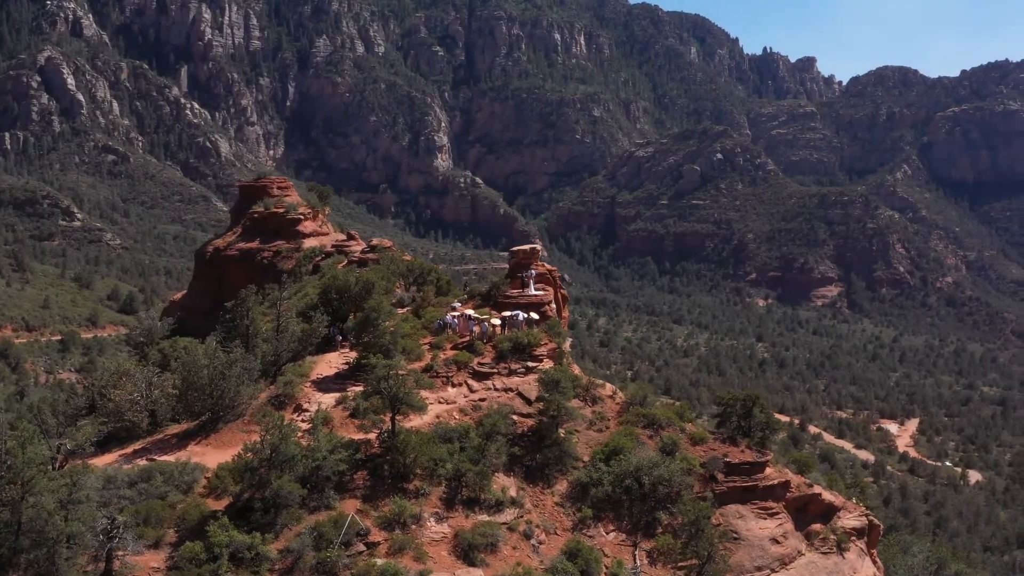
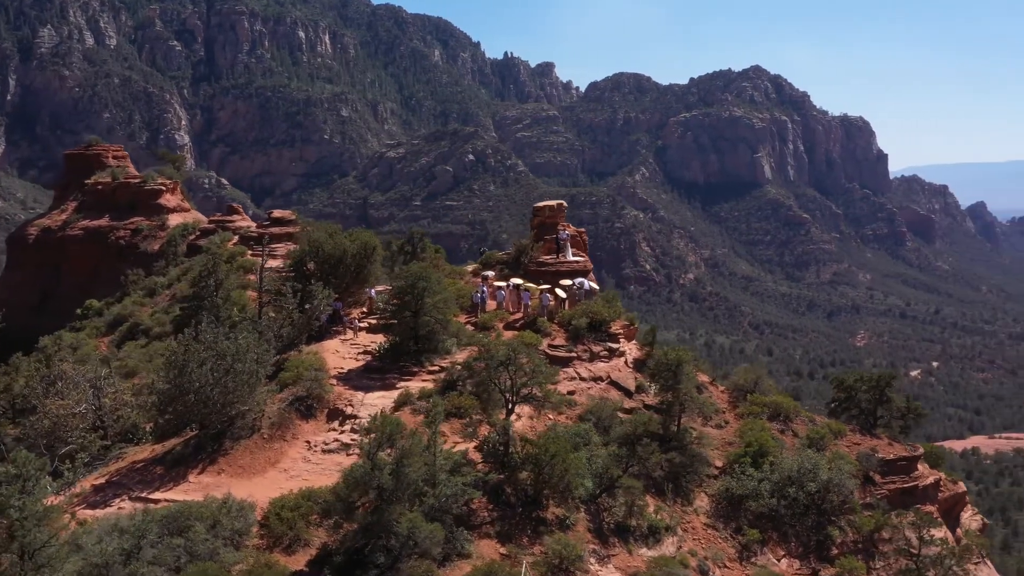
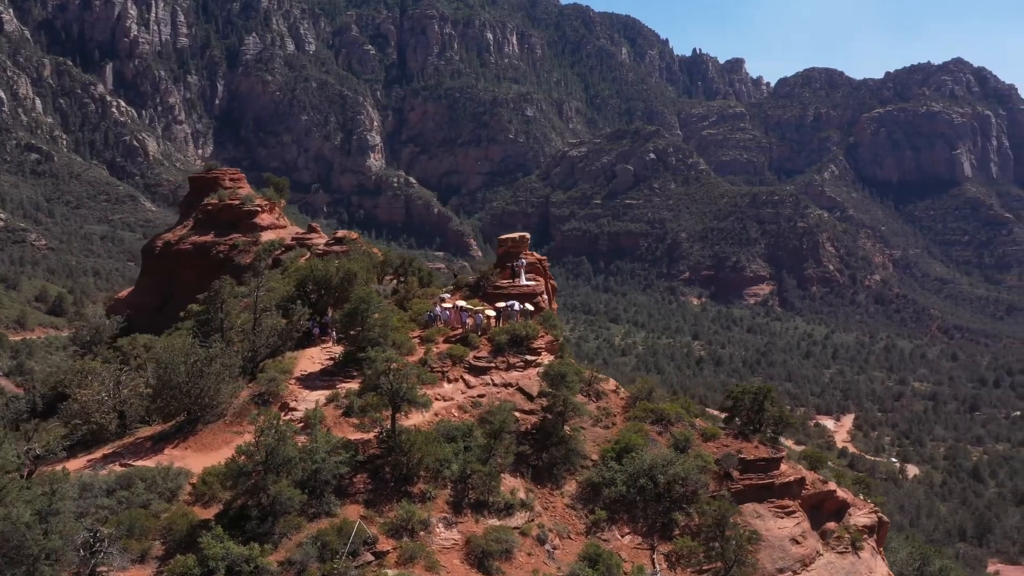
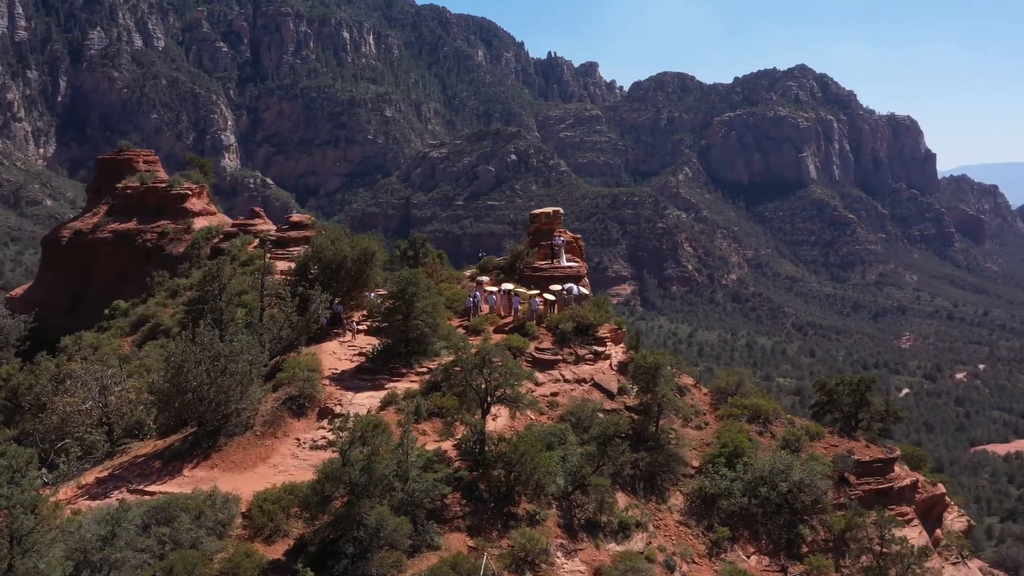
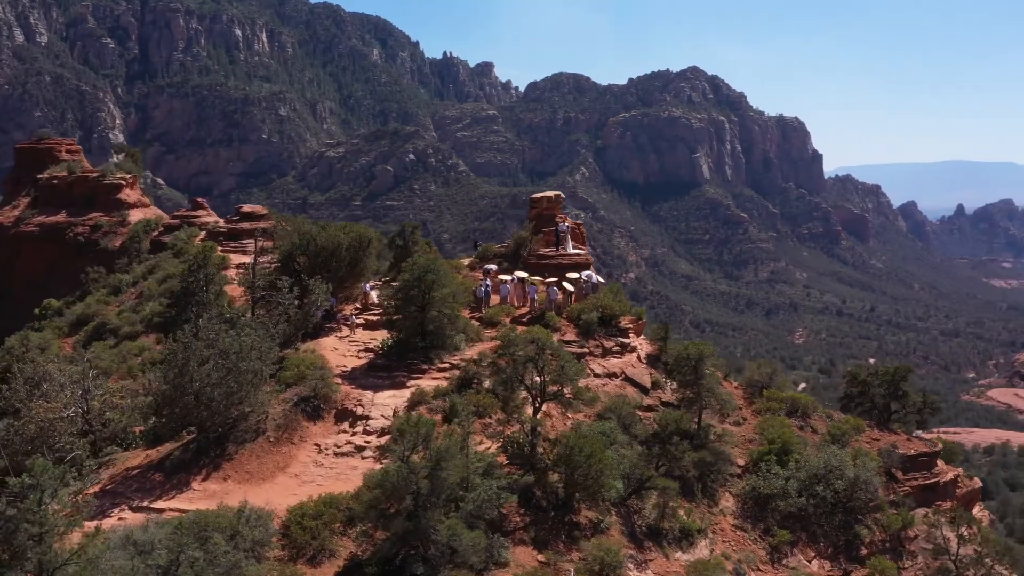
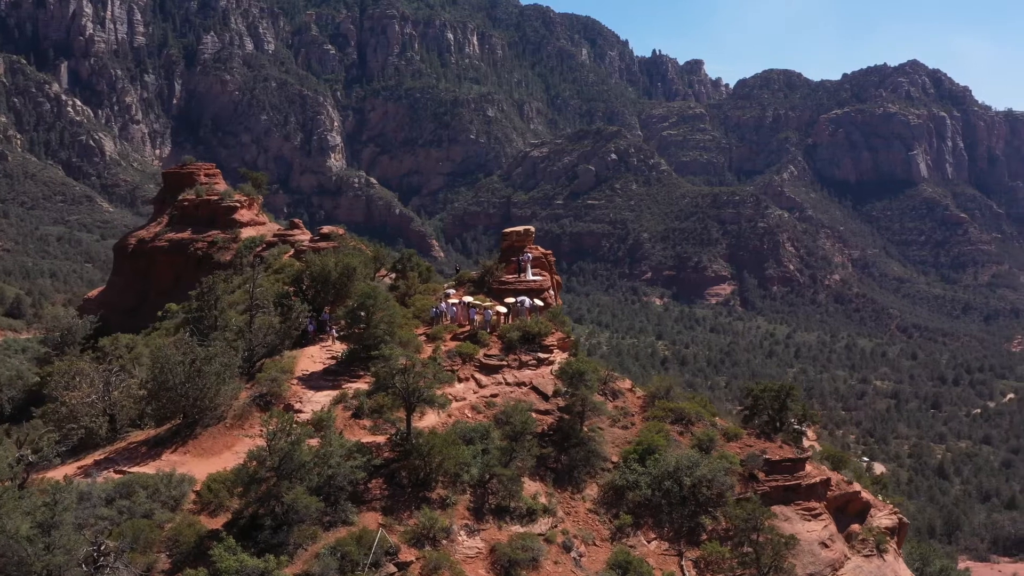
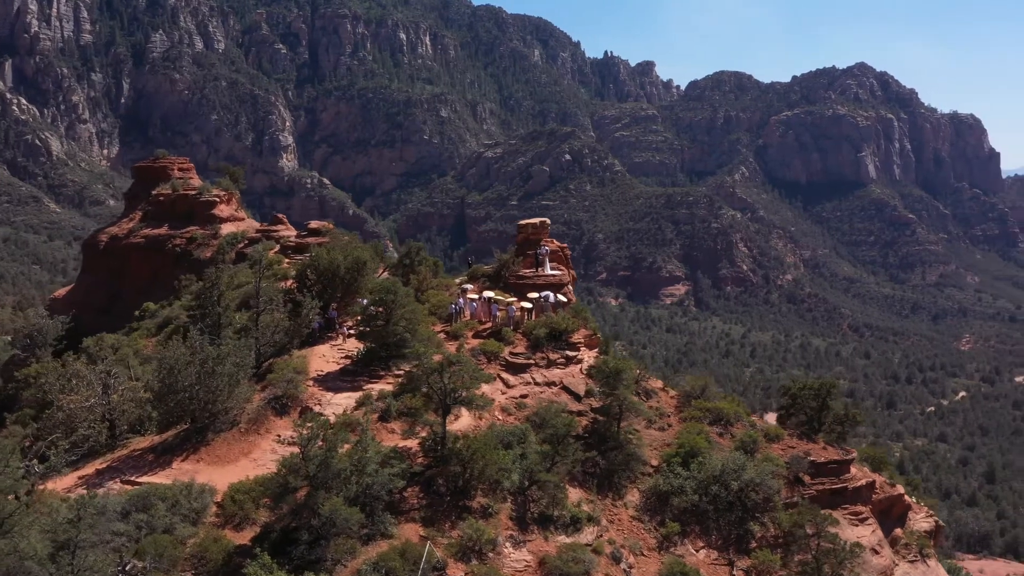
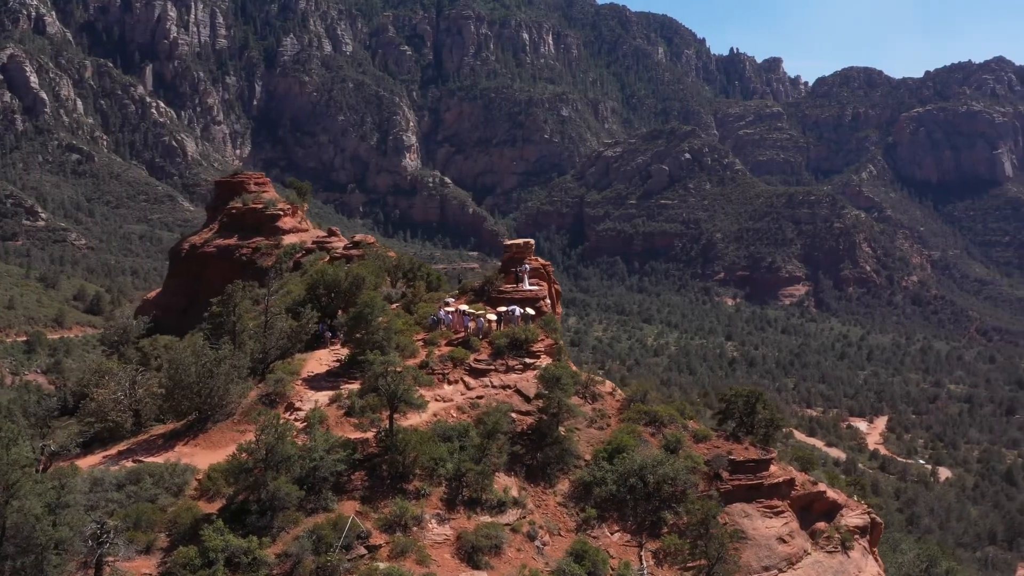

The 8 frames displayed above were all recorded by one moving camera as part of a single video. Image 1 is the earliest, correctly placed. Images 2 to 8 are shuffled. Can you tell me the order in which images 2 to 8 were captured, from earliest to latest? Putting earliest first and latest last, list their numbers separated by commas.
8, 3, 6, 7, 4, 2, 5
